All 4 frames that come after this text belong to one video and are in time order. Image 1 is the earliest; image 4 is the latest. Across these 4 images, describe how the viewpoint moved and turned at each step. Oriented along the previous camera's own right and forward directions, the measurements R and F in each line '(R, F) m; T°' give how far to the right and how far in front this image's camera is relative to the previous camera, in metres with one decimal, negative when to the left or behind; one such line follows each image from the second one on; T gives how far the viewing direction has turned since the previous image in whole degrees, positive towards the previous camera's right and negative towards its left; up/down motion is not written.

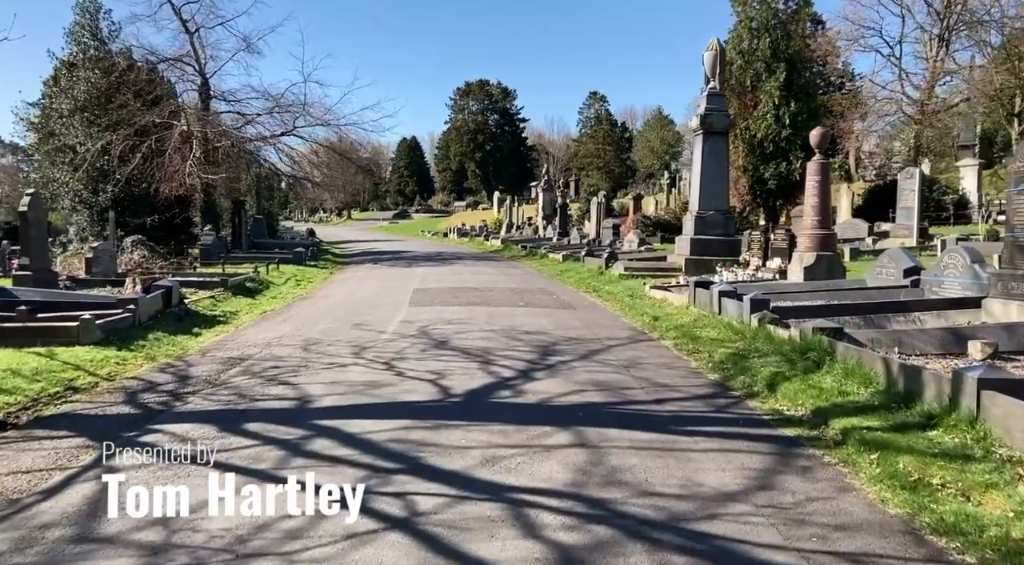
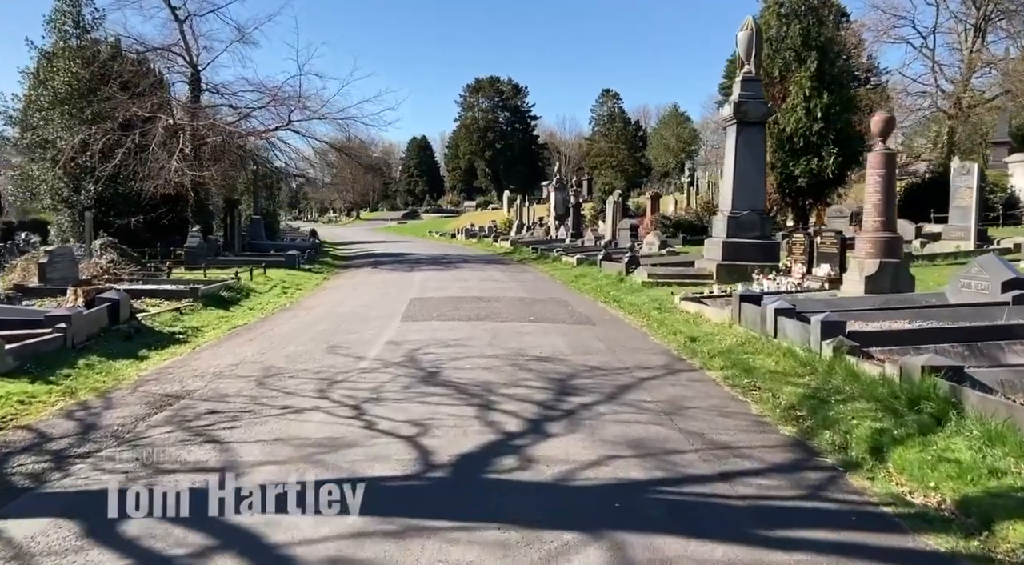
(0.0, +2.0) m; -1°
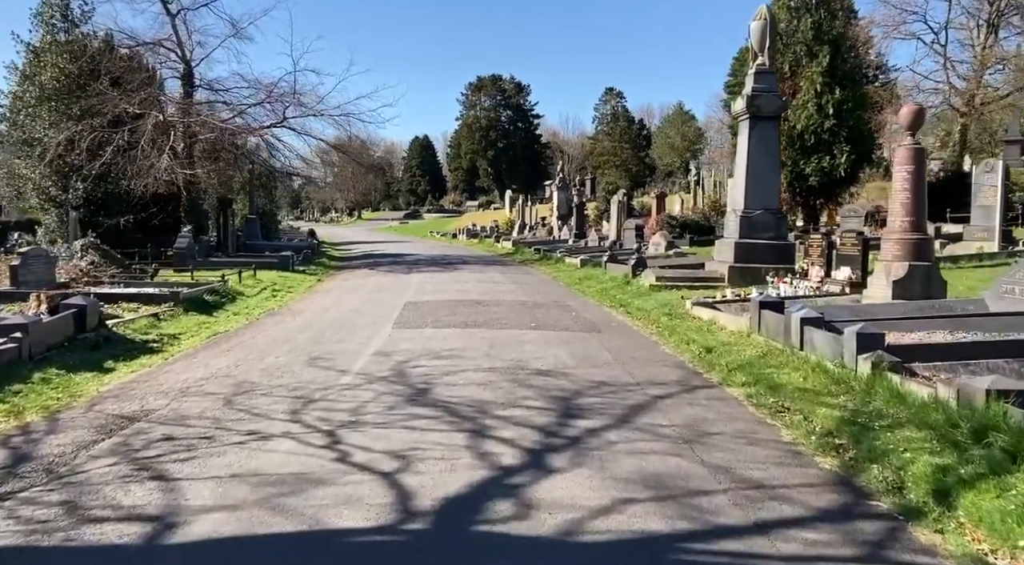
(0.0, +0.9) m; 0°
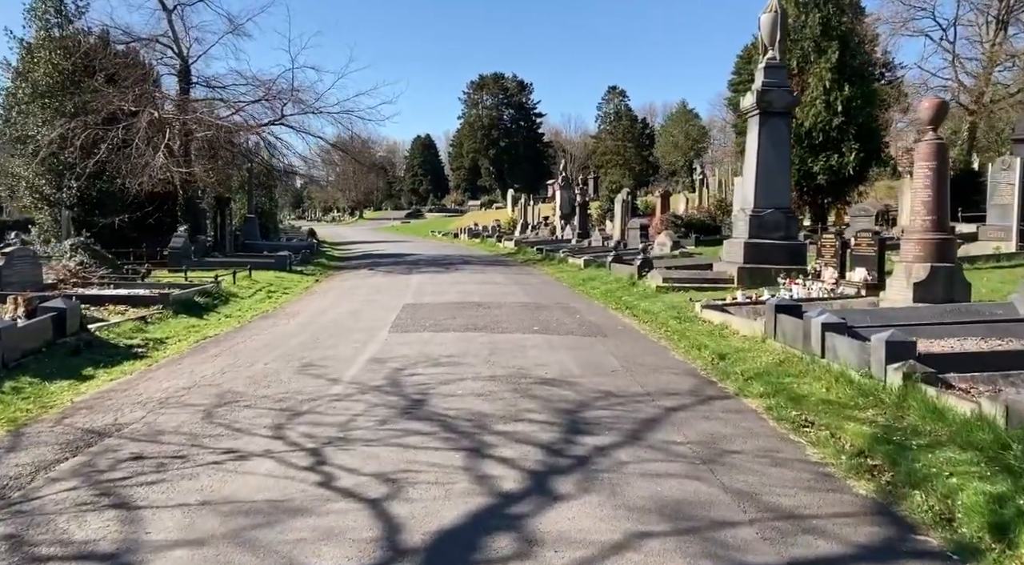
(0.0, +0.5) m; 0°
